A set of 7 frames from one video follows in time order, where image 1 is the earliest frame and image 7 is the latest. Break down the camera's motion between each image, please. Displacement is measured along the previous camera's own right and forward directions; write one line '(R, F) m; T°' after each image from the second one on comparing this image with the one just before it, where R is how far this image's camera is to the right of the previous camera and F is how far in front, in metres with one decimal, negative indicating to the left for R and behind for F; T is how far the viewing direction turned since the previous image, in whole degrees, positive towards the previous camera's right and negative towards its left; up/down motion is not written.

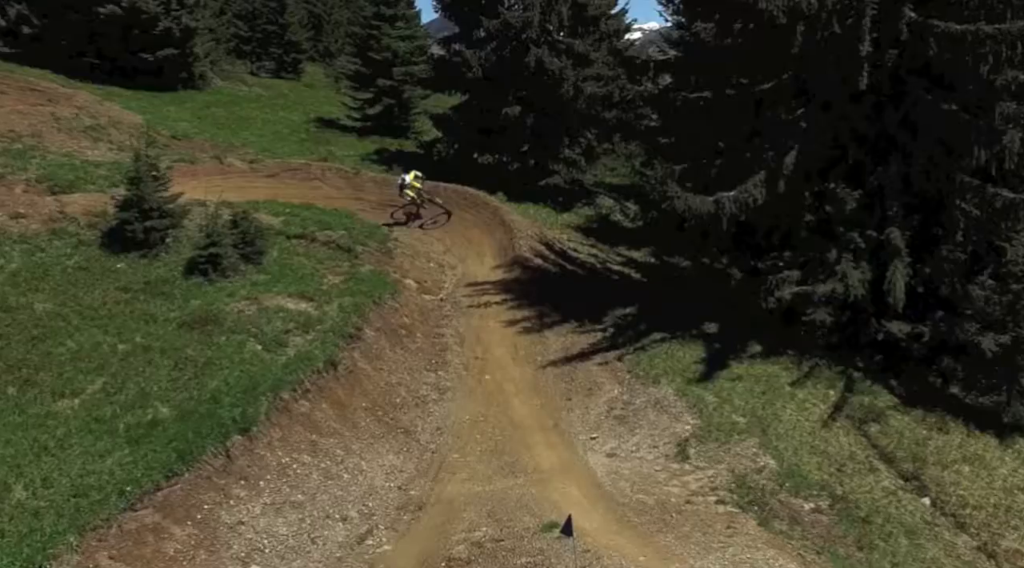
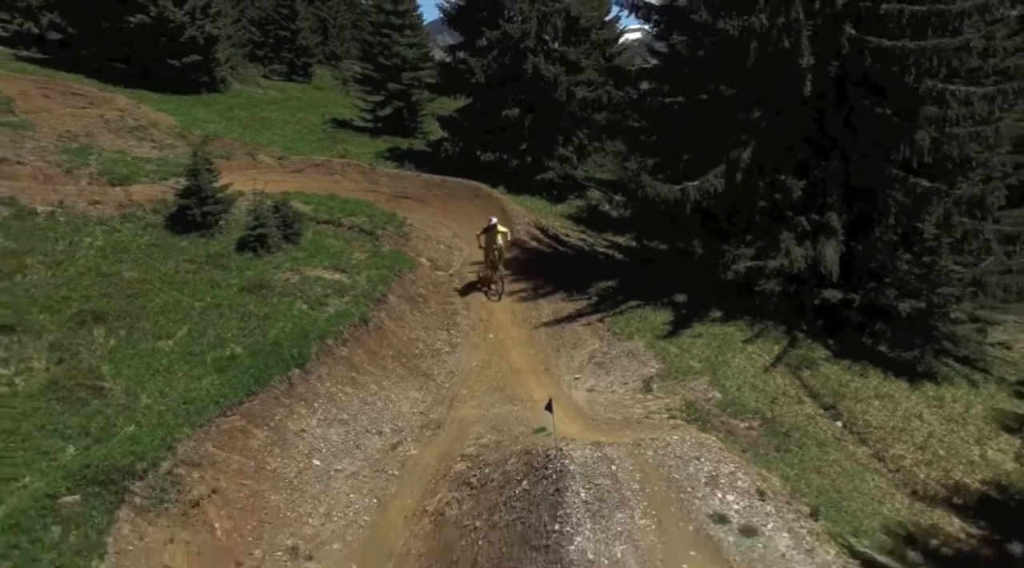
(0.0, -3.0) m; 0°
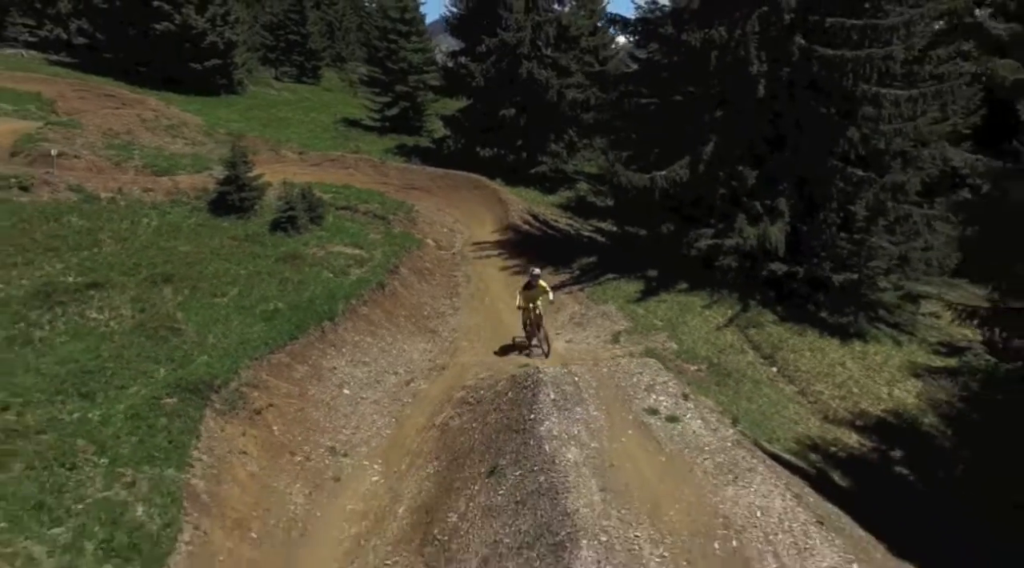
(+0.3, -3.1) m; 0°
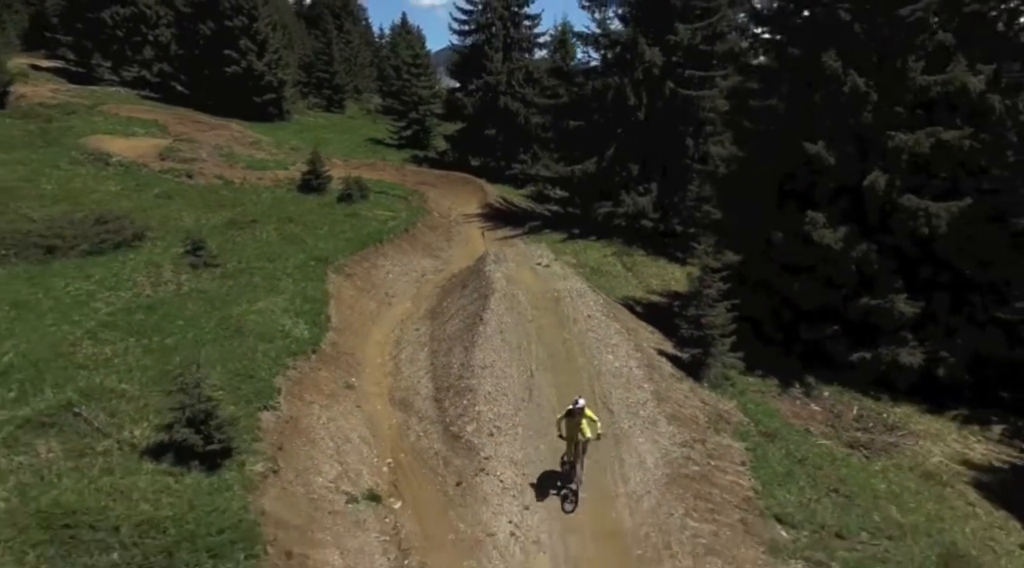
(+1.6, -13.4) m; 0°
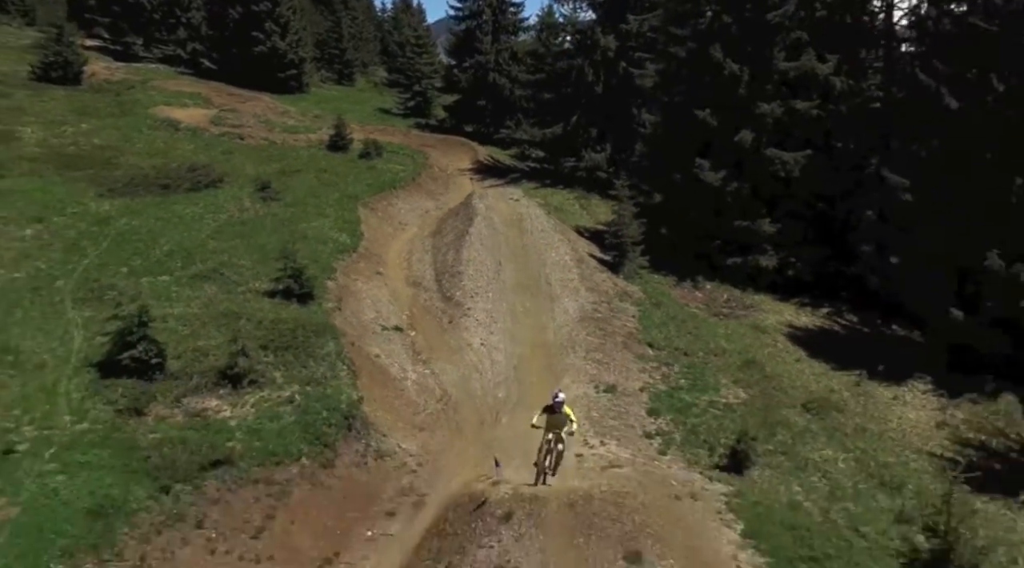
(+1.1, -9.5) m; 0°
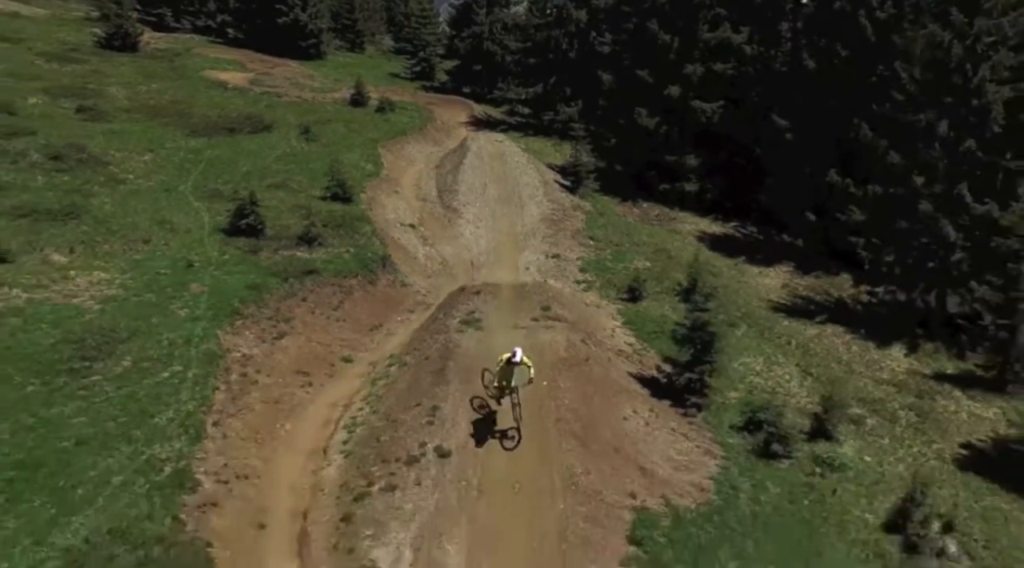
(+1.2, -10.1) m; 0°
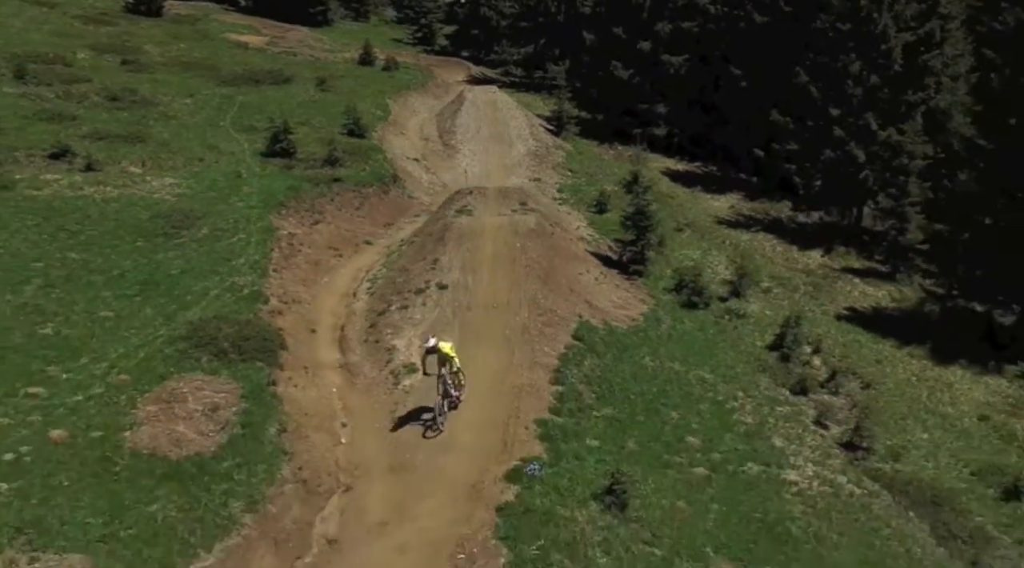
(+0.7, -6.1) m; 0°
